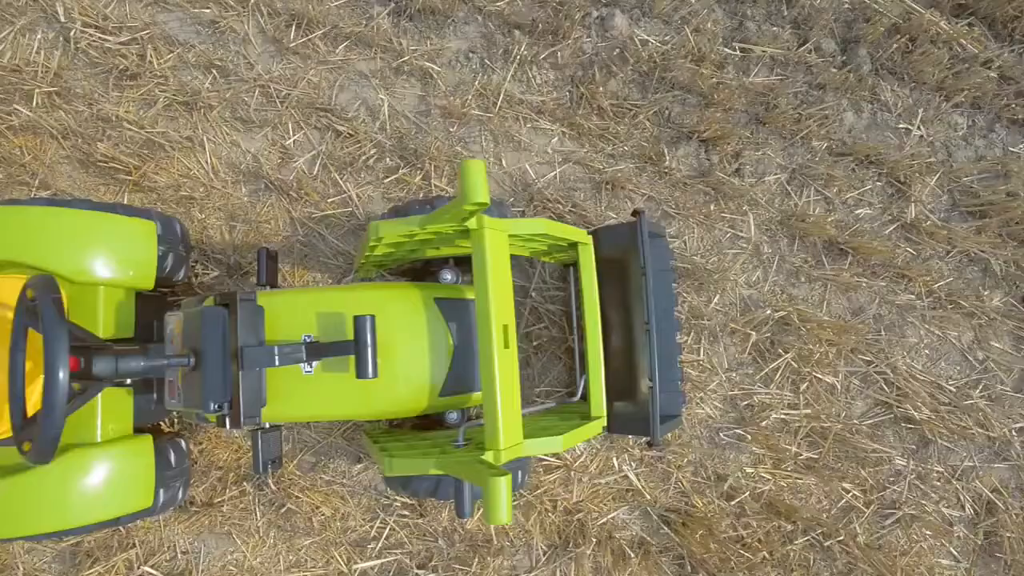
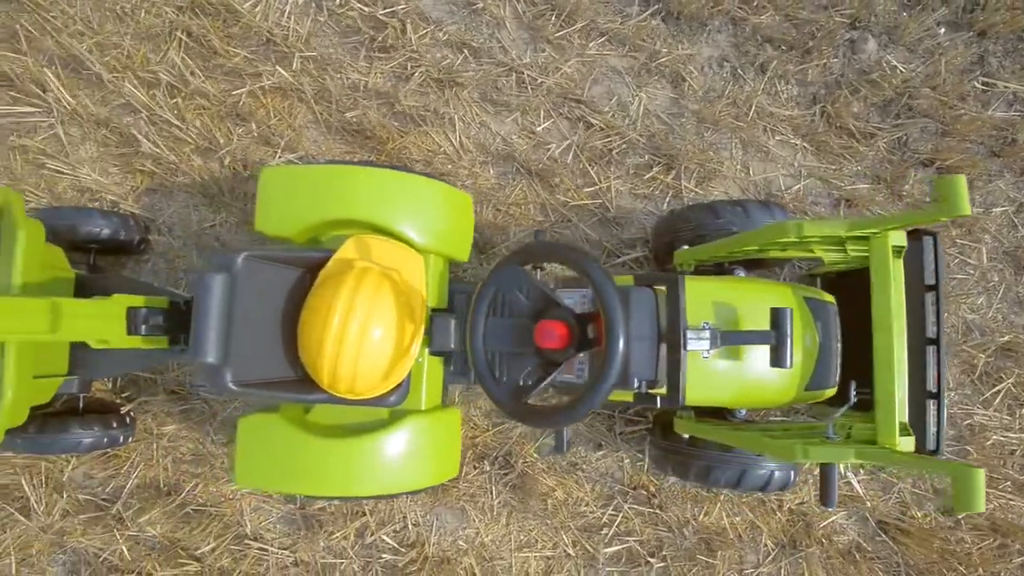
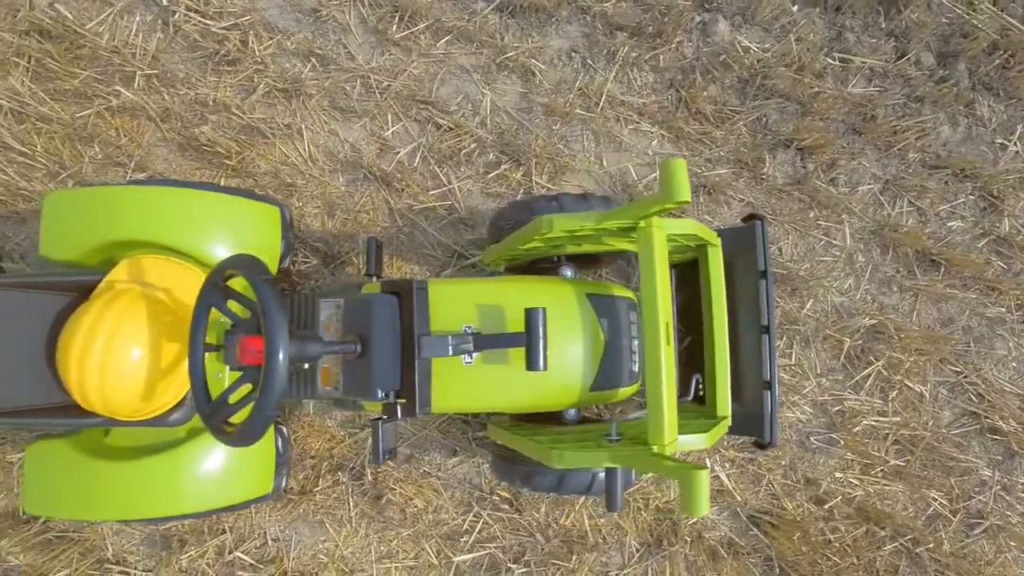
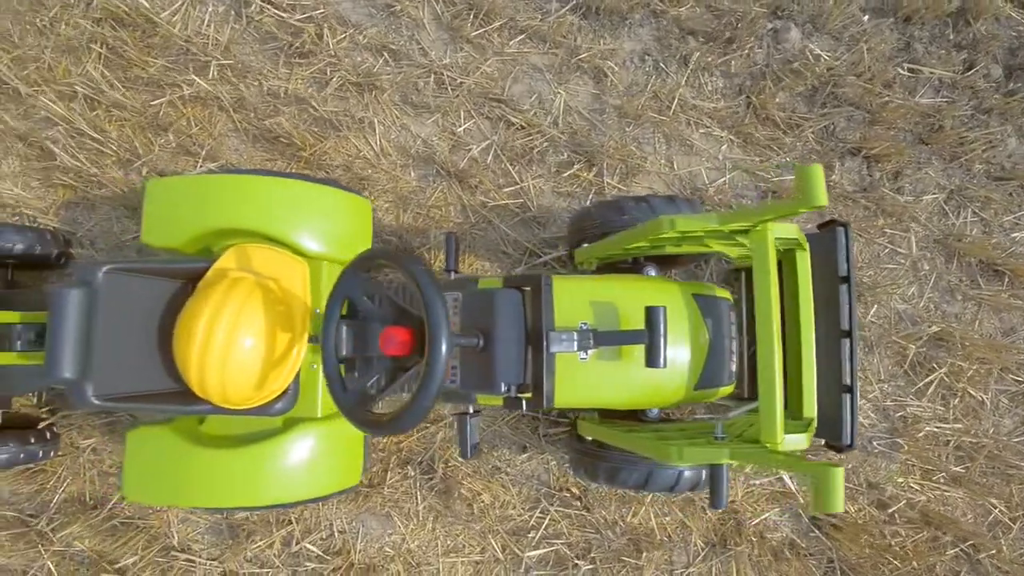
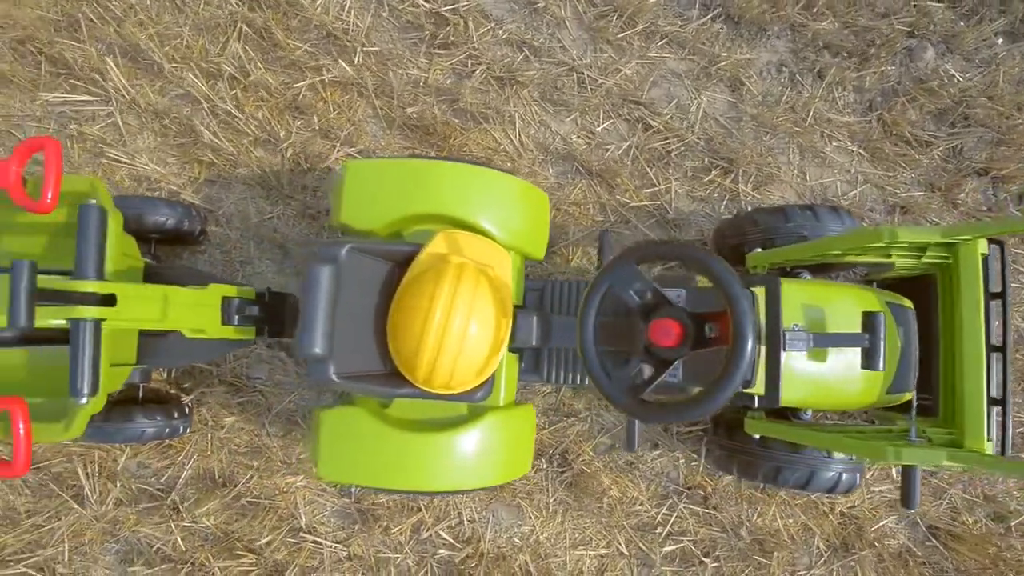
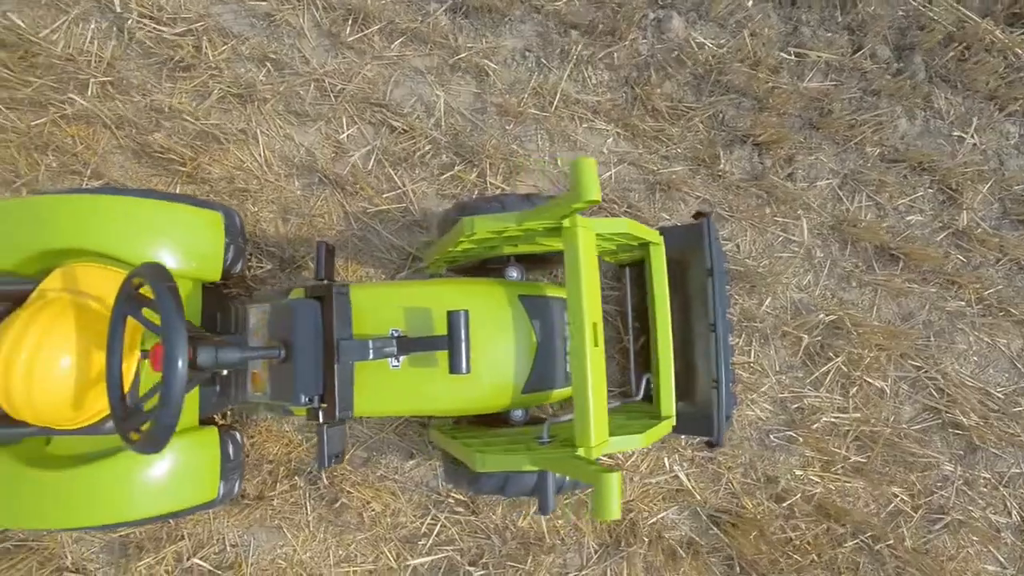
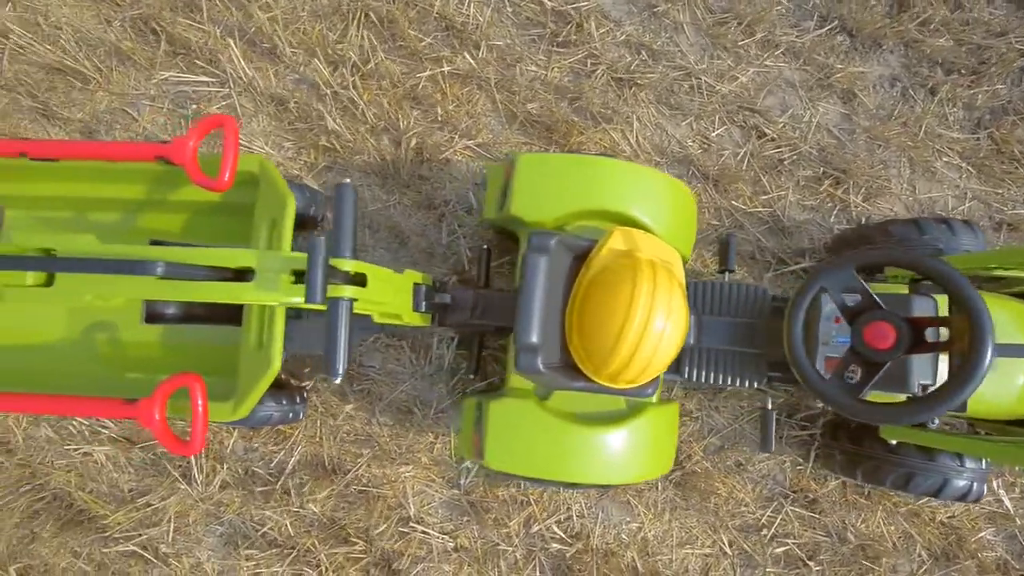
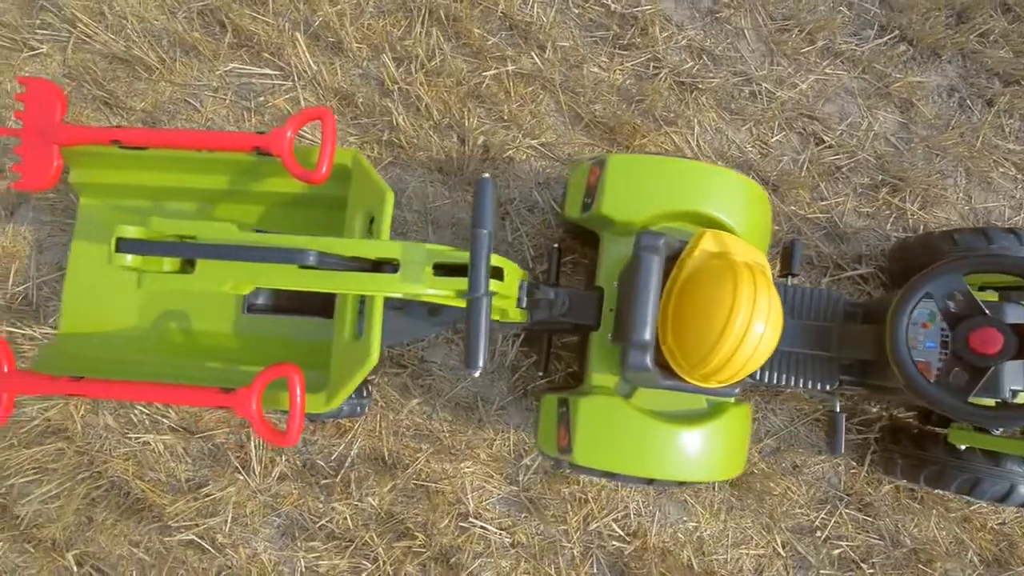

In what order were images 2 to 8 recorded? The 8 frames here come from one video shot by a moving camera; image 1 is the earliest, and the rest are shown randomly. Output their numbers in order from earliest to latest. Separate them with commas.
6, 3, 4, 2, 5, 7, 8
